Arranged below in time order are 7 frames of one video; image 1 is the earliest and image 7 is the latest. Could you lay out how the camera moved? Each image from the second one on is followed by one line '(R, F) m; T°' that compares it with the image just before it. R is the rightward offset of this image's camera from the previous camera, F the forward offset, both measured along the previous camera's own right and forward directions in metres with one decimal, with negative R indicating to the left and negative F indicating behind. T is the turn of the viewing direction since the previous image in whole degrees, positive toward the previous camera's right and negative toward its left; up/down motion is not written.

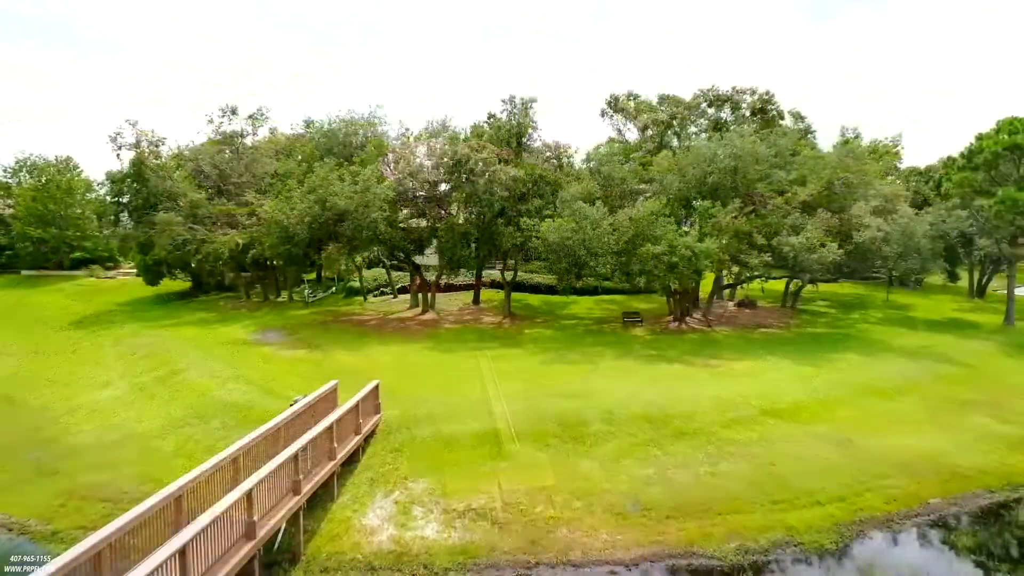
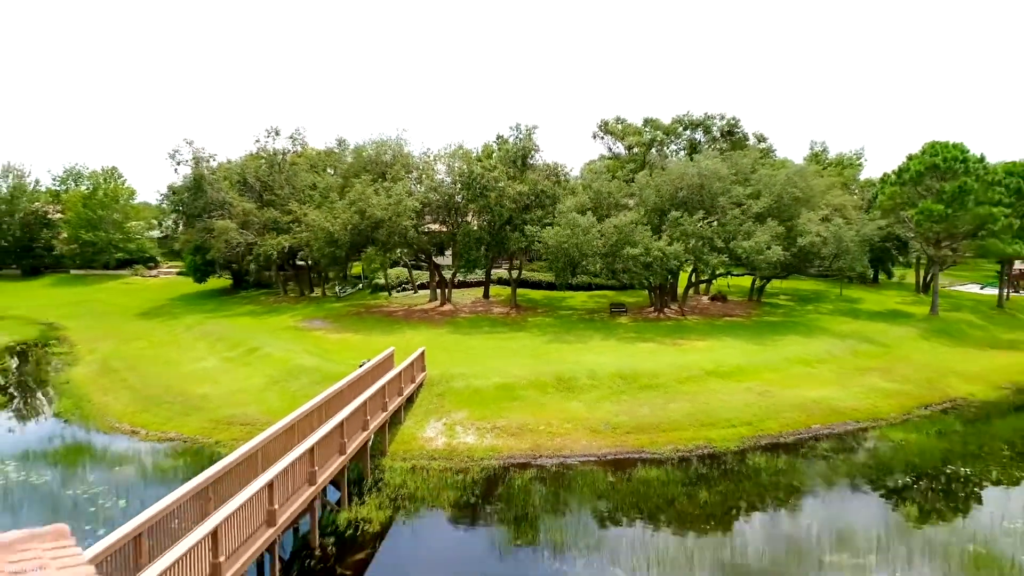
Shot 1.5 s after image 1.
(-0.1, -1.4) m; 0°
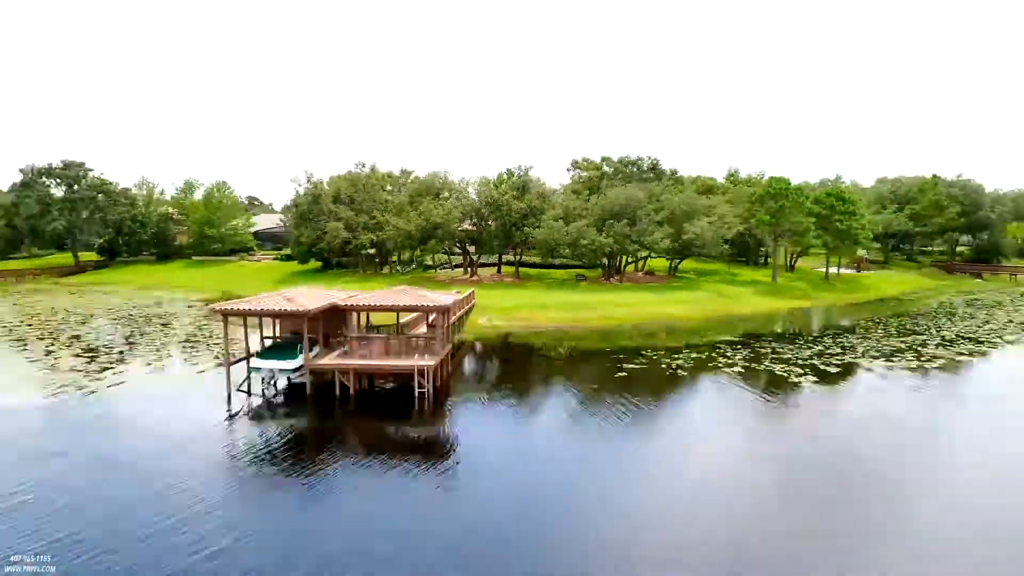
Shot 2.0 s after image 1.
(-0.1, -5.3) m; 0°
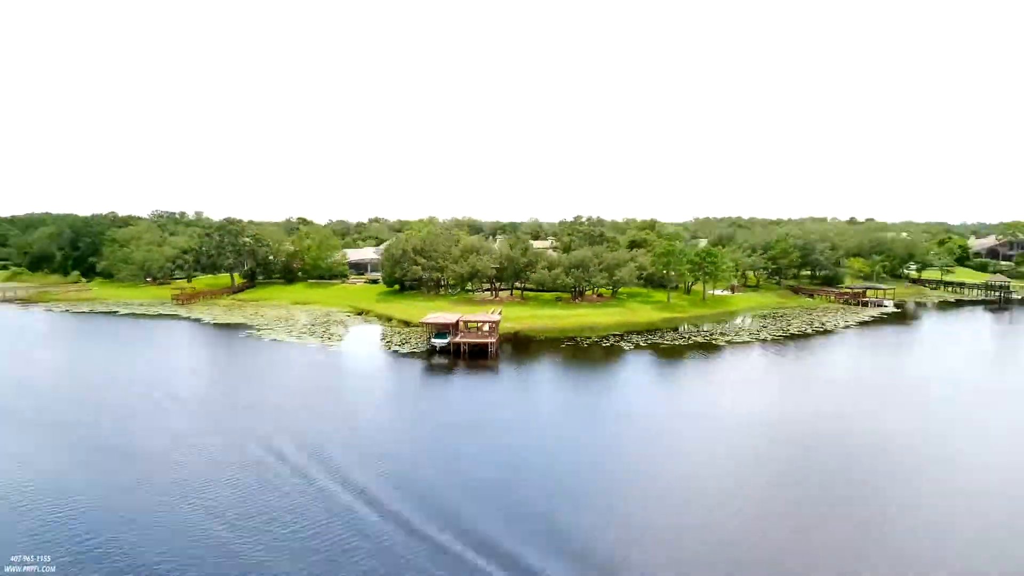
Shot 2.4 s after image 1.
(-0.2, -10.3) m; 0°
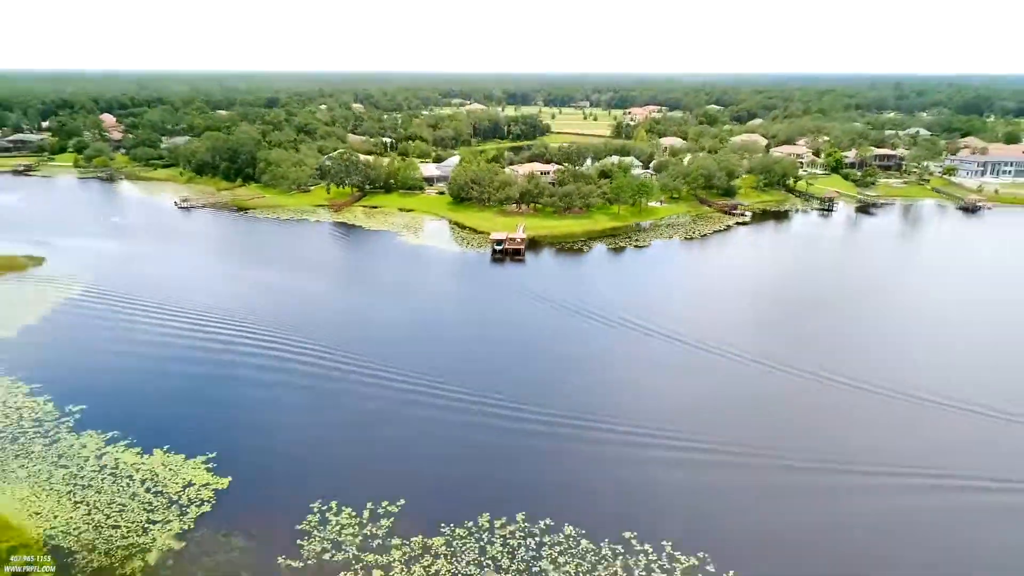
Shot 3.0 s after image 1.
(-0.8, -17.8) m; 0°
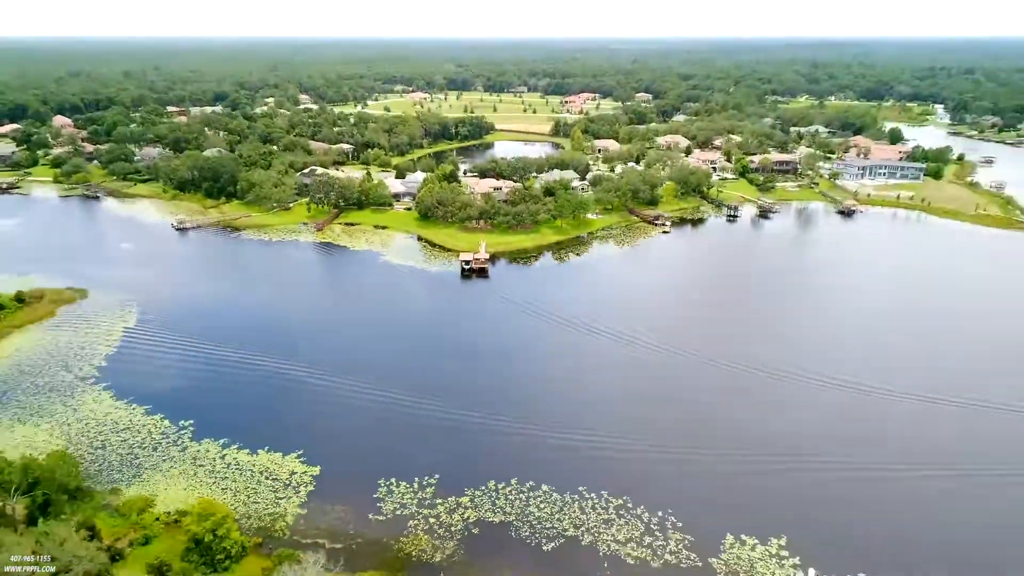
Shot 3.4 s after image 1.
(-1.5, -7.8) m; +5°
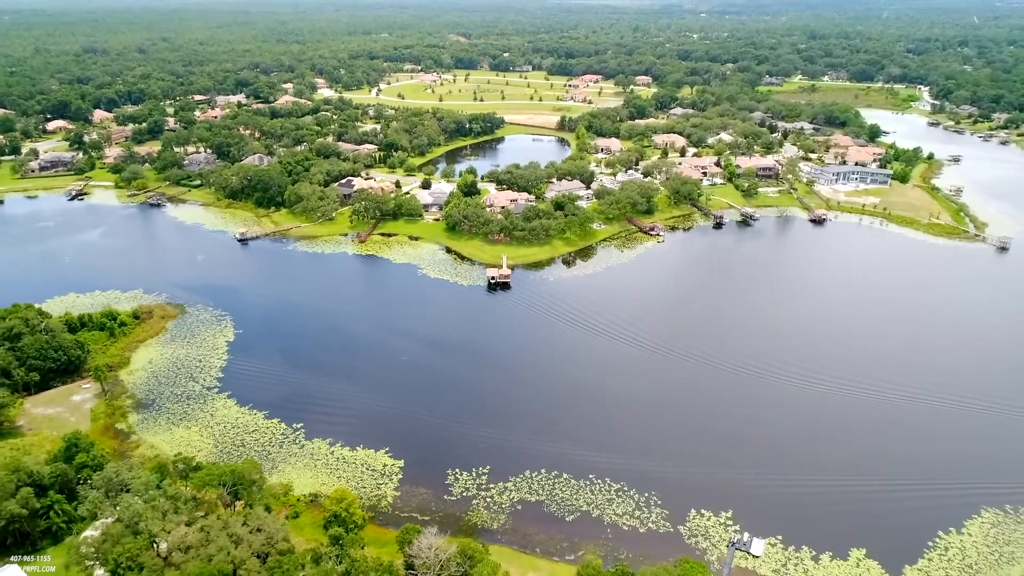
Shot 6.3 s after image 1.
(-1.3, -8.3) m; 0°
